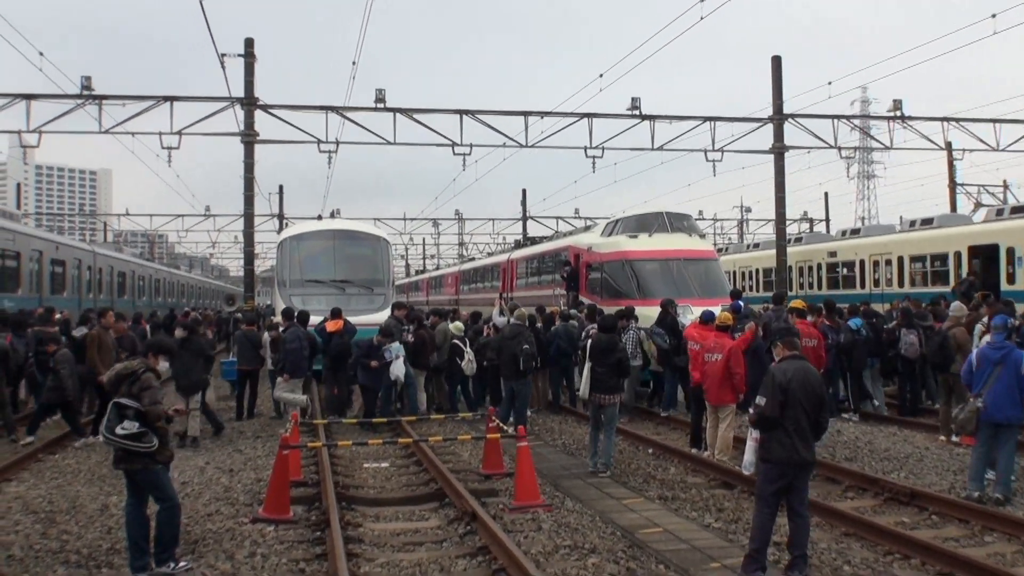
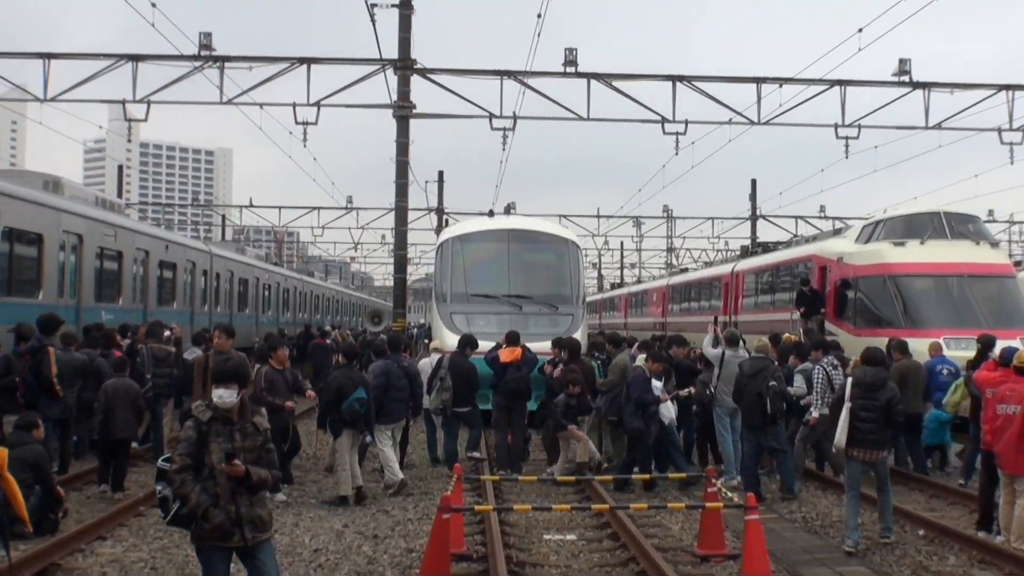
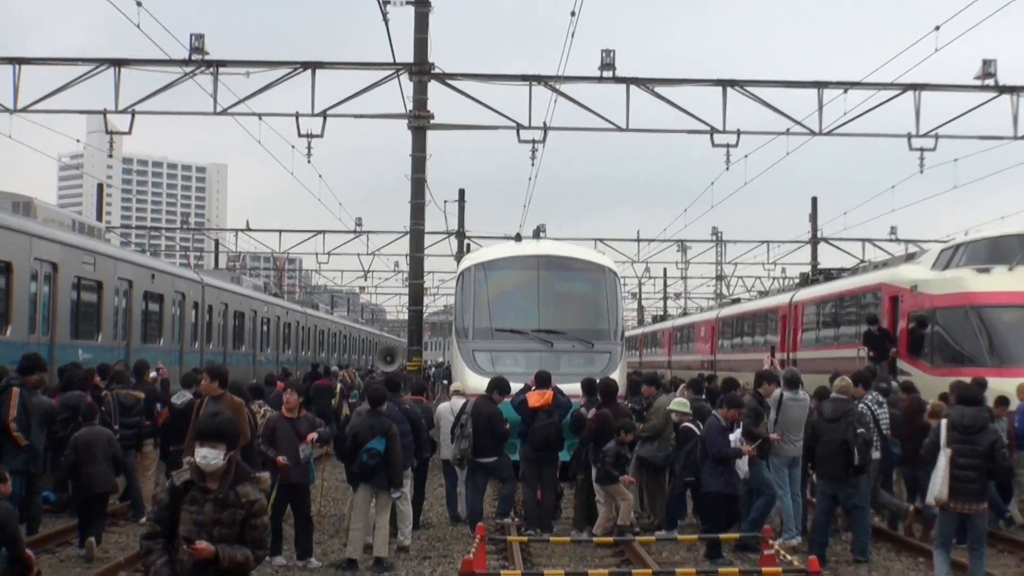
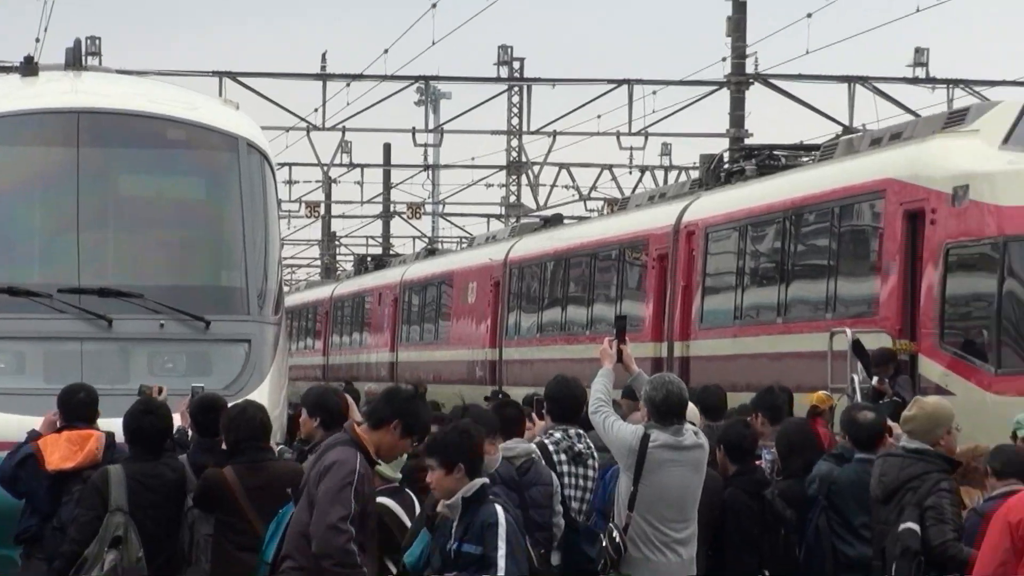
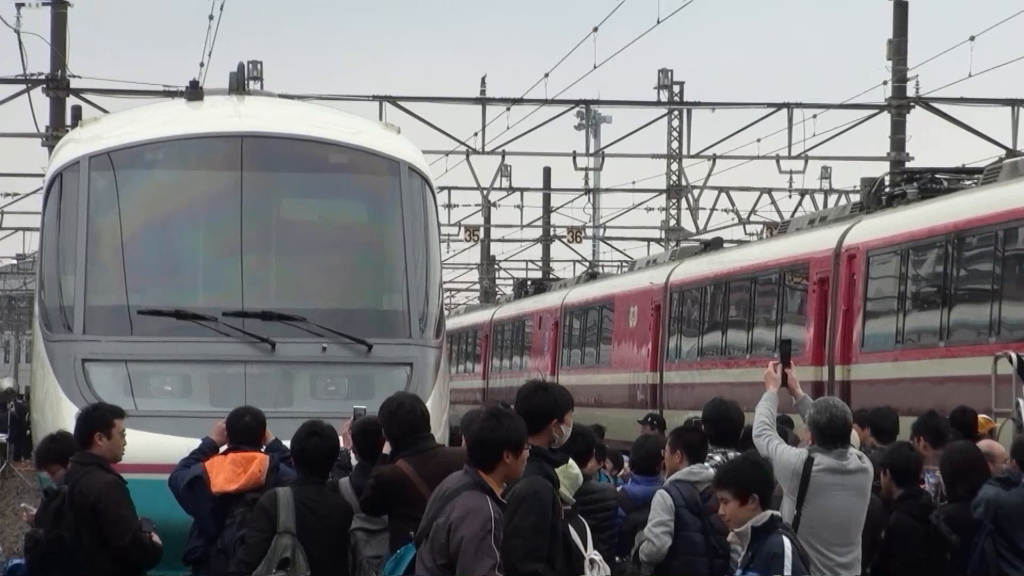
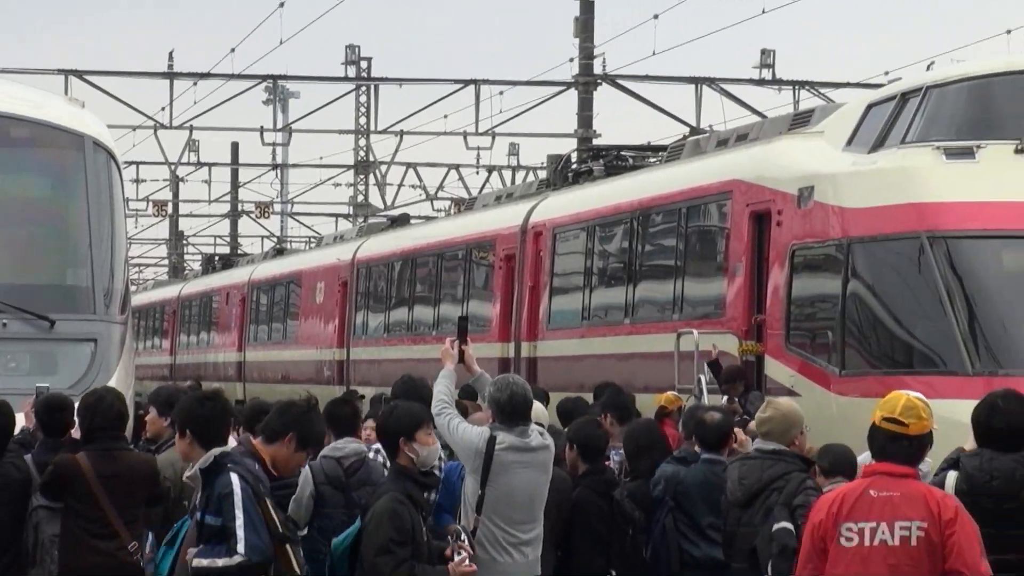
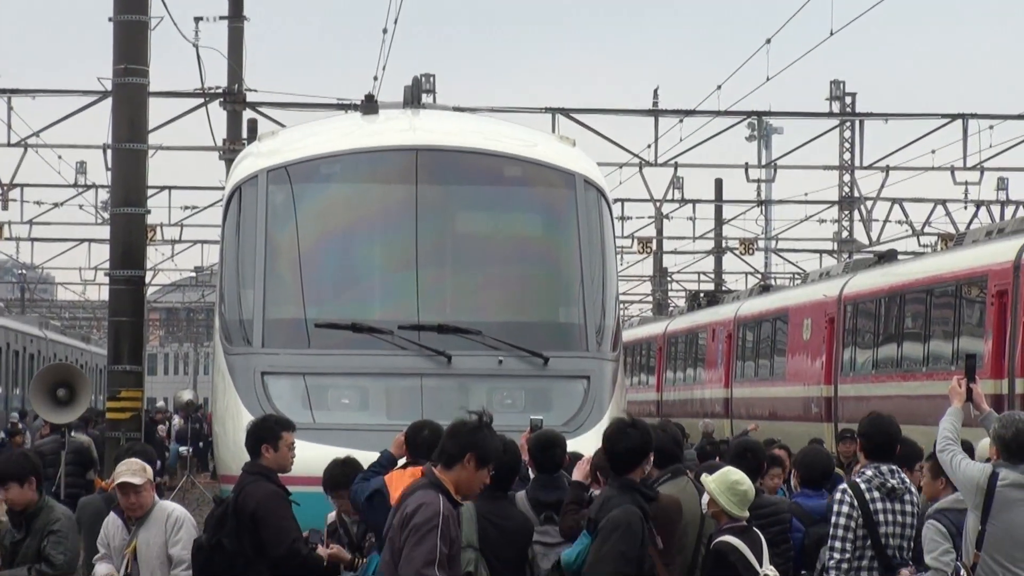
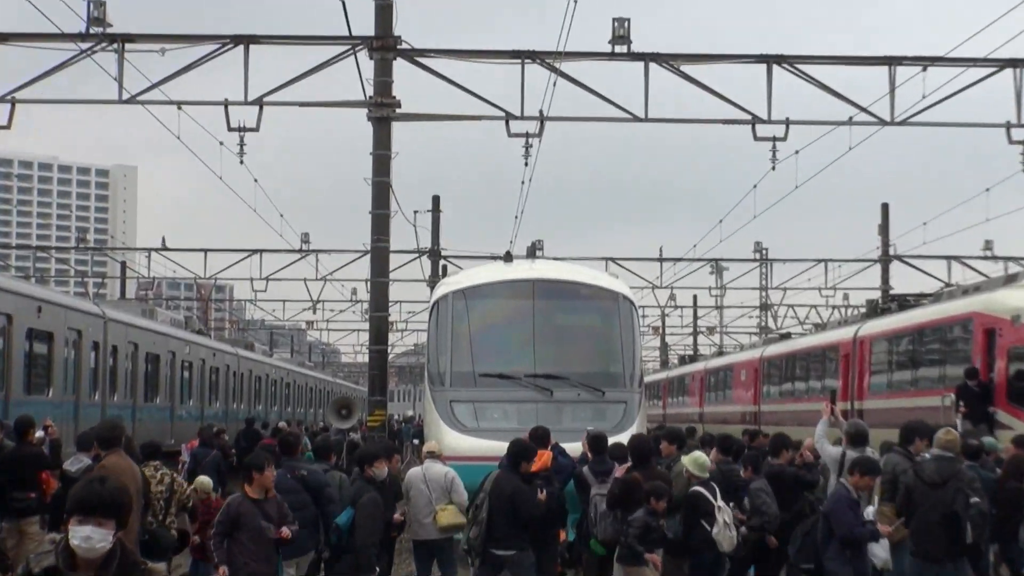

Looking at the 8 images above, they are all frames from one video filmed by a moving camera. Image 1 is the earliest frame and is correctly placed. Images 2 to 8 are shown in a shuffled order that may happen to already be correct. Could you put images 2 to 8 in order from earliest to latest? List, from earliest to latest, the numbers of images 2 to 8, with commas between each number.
2, 3, 8, 7, 5, 4, 6
